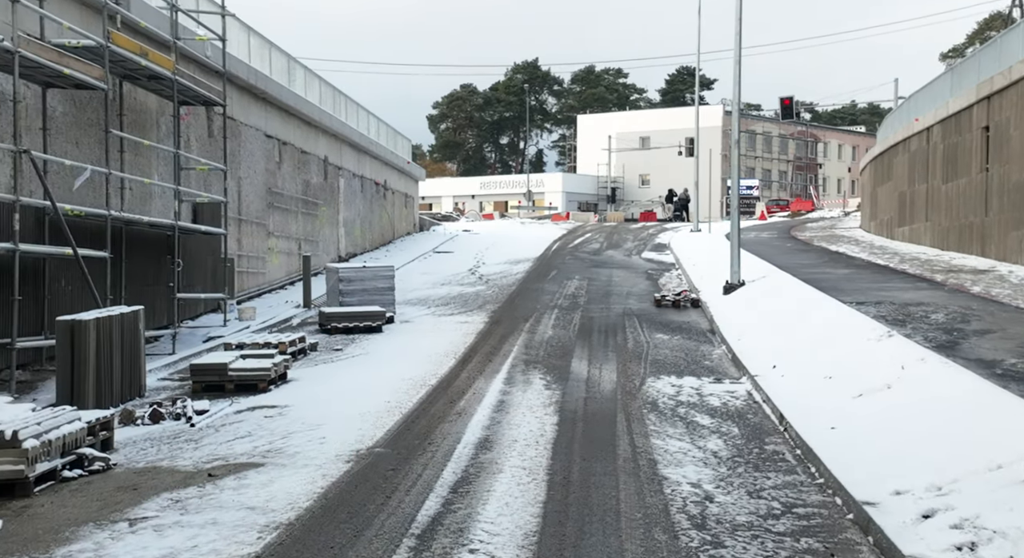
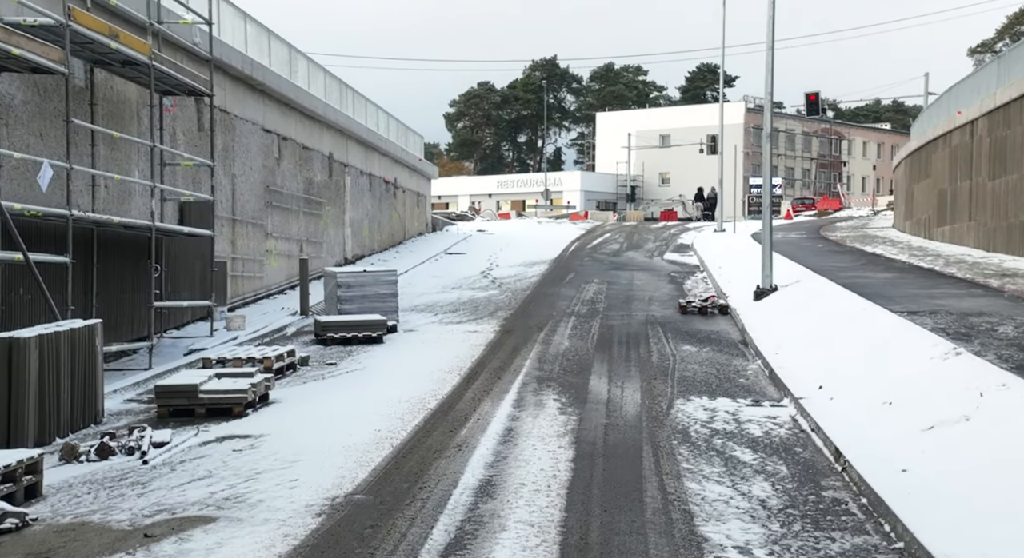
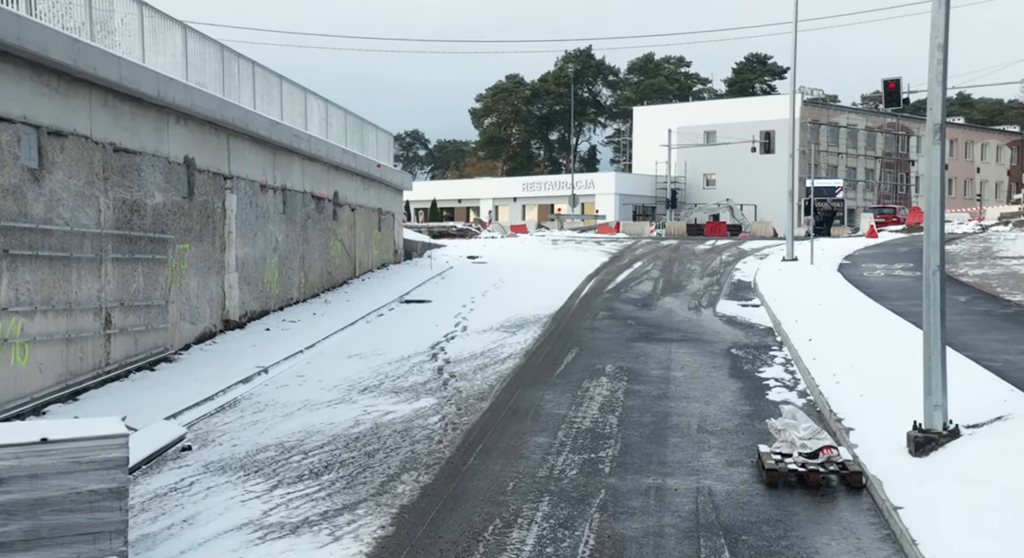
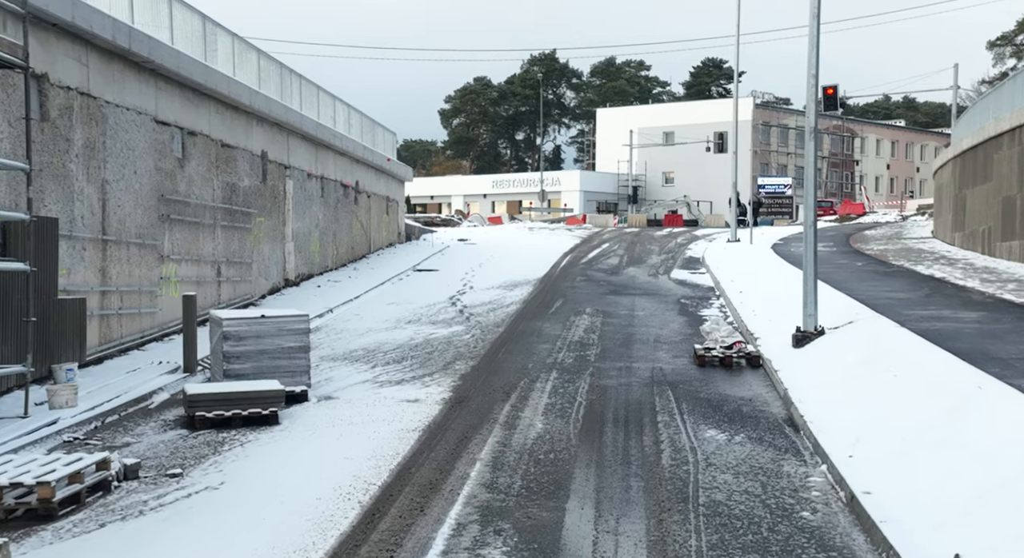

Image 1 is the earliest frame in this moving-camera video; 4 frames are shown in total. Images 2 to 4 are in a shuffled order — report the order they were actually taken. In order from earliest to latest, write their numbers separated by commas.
2, 4, 3
